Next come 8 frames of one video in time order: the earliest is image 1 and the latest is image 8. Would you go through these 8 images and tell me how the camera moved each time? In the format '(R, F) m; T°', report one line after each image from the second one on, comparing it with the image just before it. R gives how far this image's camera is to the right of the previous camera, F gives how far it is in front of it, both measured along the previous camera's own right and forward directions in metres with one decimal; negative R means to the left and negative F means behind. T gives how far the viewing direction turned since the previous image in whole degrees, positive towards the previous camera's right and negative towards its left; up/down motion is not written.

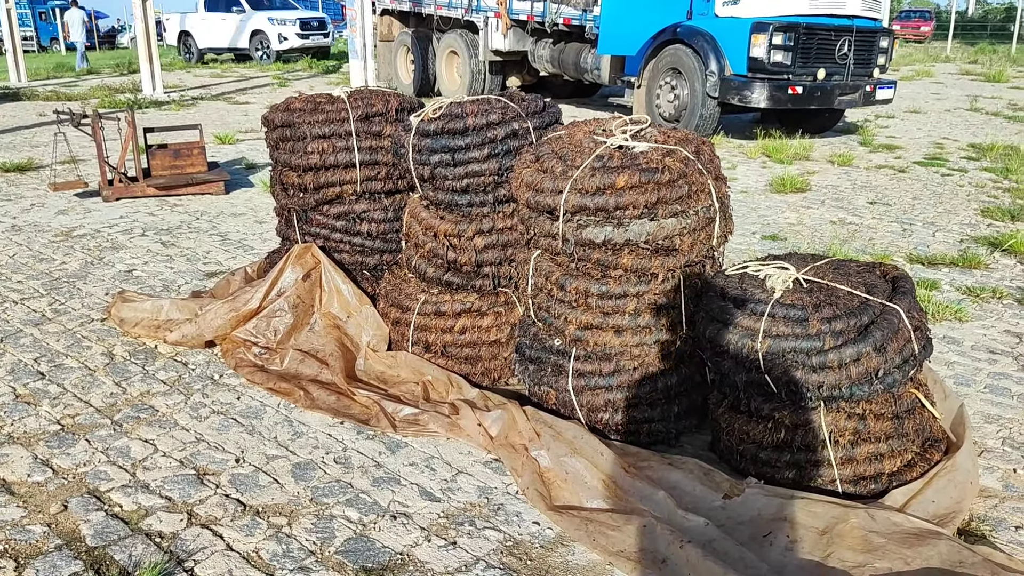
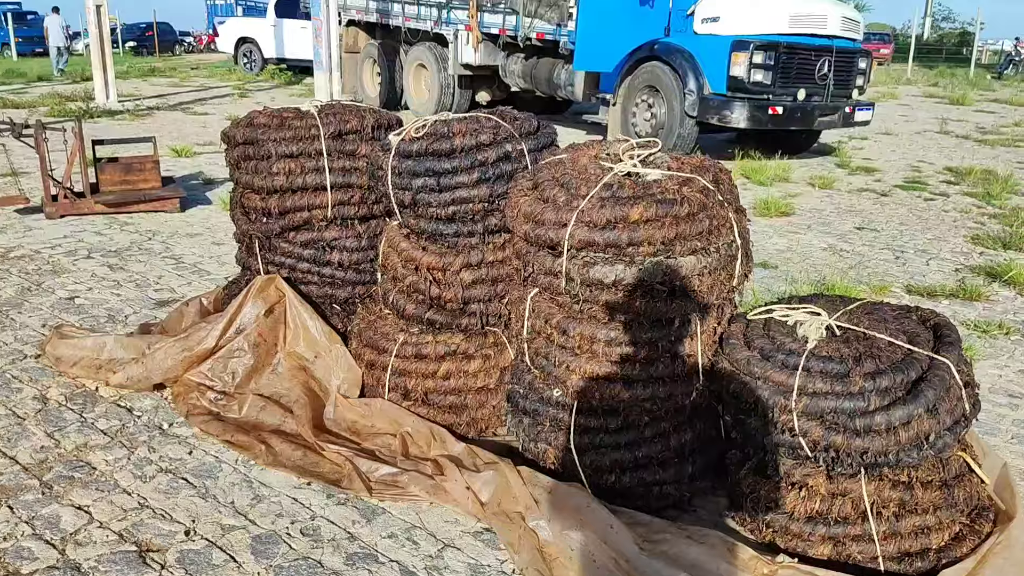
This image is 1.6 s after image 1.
(-0.1, +0.5) m; +3°
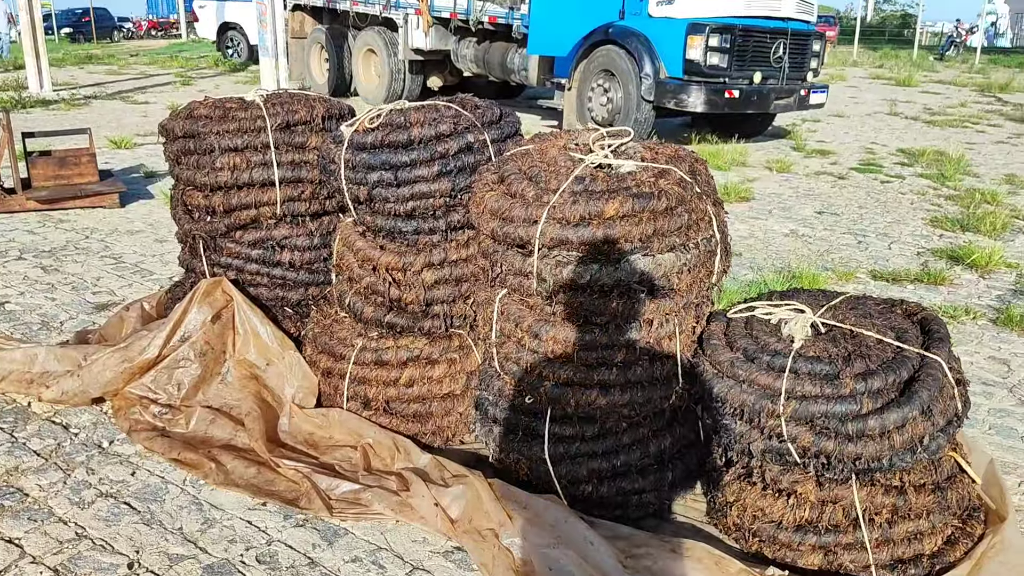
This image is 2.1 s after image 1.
(0.0, +0.2) m; +3°
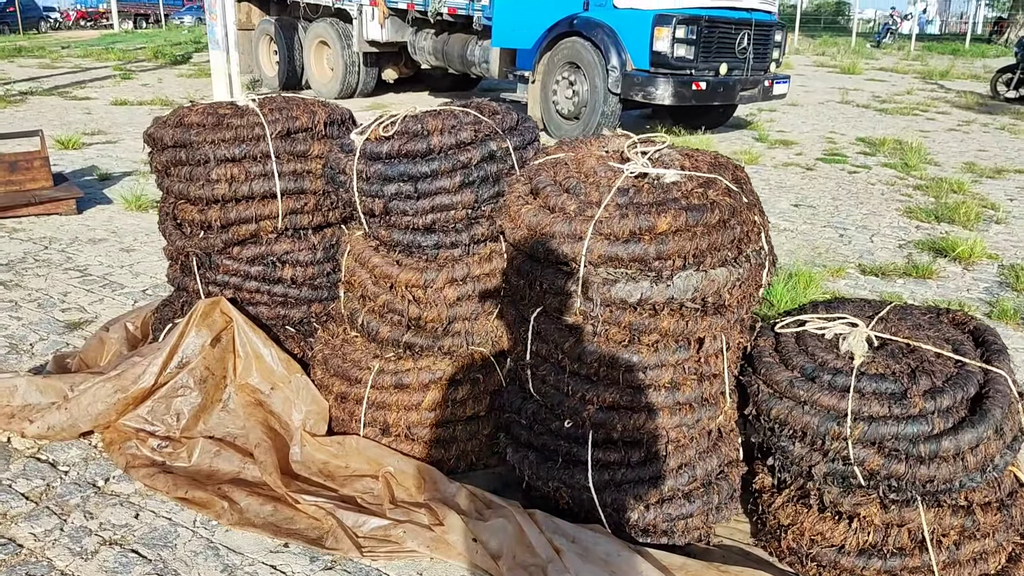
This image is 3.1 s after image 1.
(-0.3, +0.2) m; +4°
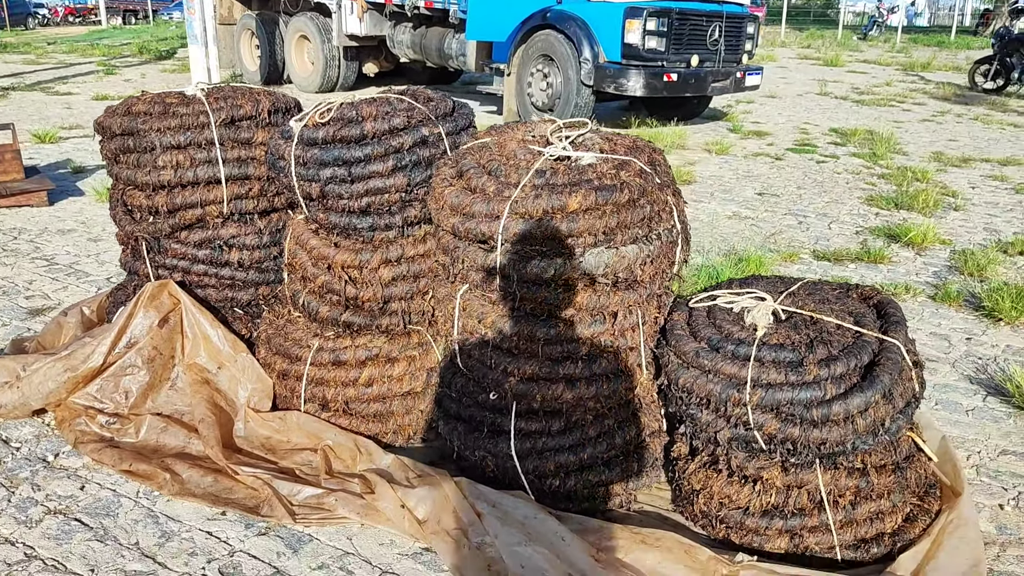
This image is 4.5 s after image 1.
(+0.3, -0.1) m; 0°
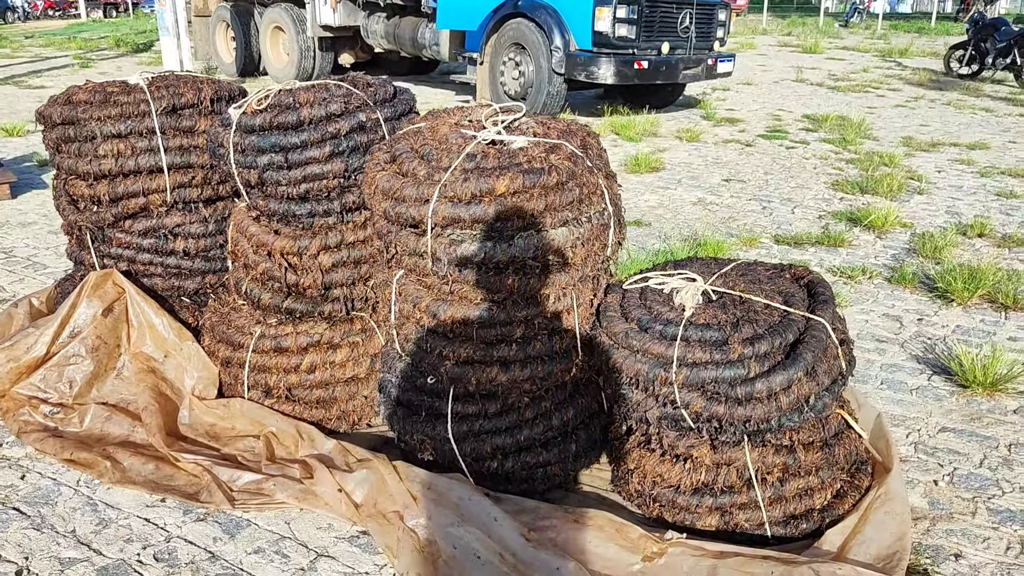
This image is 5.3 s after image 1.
(+0.2, 0.0) m; +1°
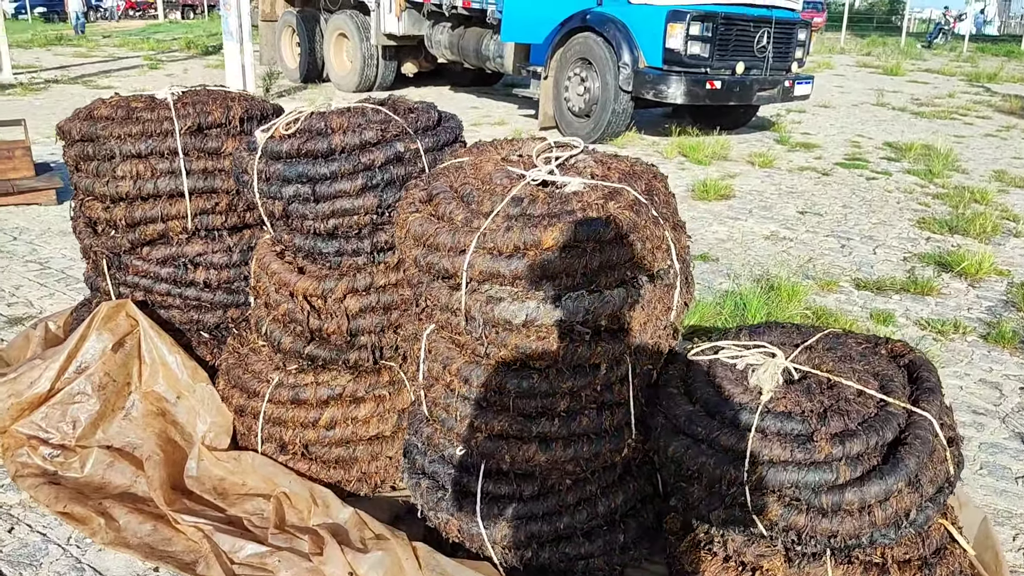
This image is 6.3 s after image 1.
(0.0, +0.4) m; -4°
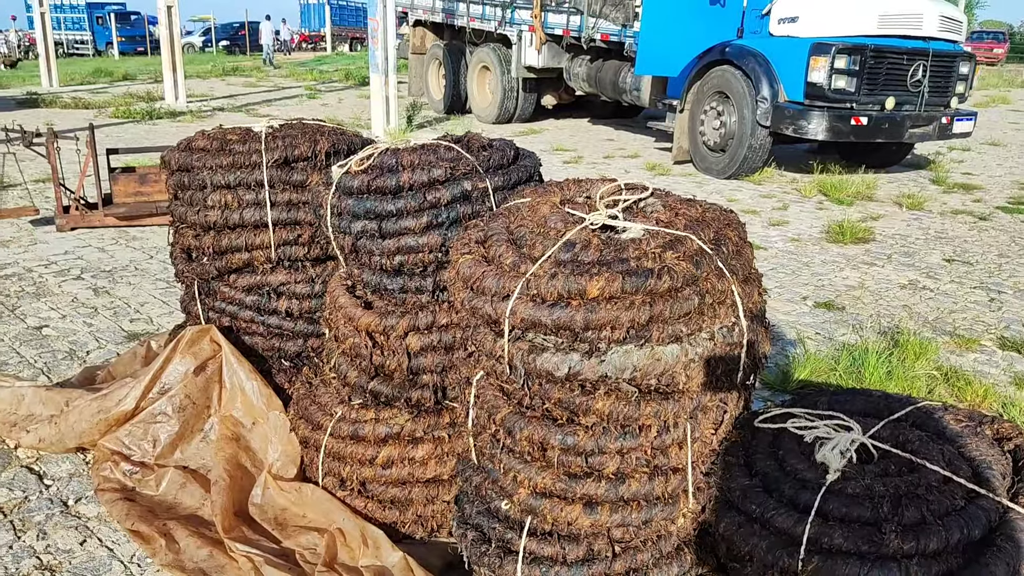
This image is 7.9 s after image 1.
(+0.3, +0.2) m; -10°
